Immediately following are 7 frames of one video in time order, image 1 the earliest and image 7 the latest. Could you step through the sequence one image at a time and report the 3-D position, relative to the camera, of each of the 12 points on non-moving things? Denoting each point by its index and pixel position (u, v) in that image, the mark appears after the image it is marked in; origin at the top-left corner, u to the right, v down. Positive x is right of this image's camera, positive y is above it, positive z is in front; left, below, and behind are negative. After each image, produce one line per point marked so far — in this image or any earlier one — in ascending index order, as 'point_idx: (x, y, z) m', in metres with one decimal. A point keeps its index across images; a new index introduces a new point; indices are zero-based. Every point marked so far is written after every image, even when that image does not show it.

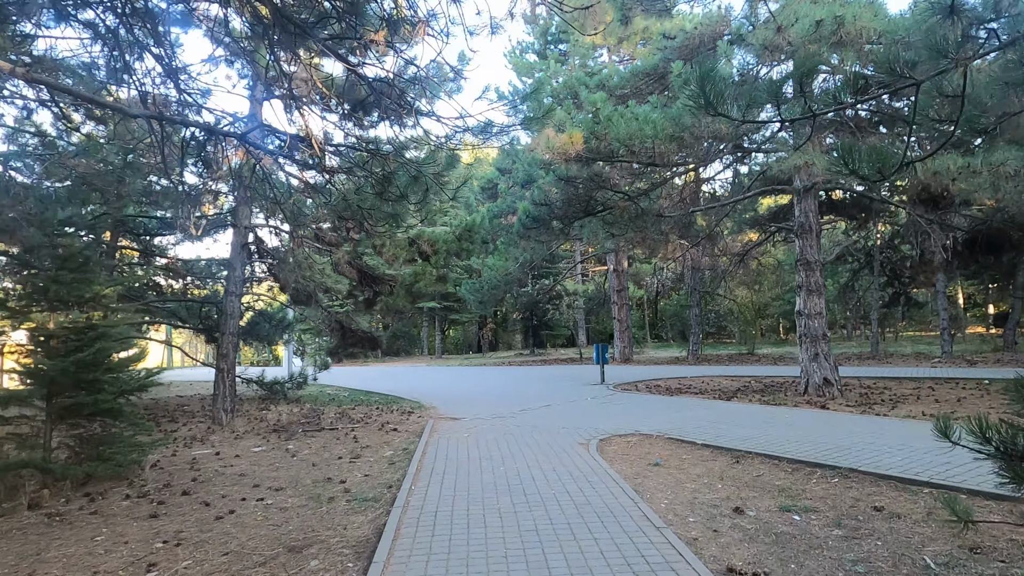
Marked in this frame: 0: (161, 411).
0: (-6.8, -2.4, +12.7) m
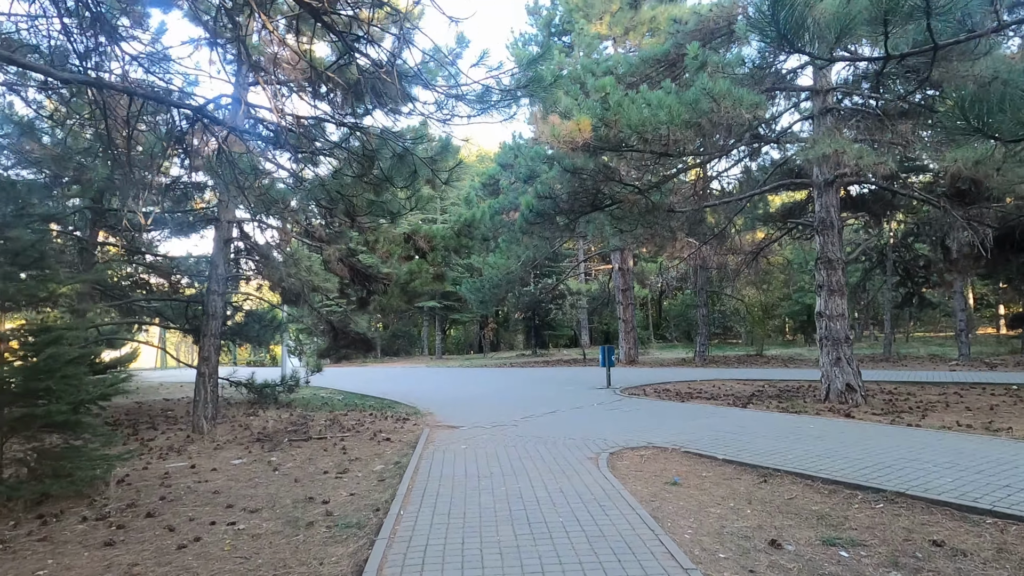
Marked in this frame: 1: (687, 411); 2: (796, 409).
0: (-6.8, -2.4, +12.0) m
1: (+2.8, -2.0, +10.7) m
2: (+4.7, -2.0, +10.9) m
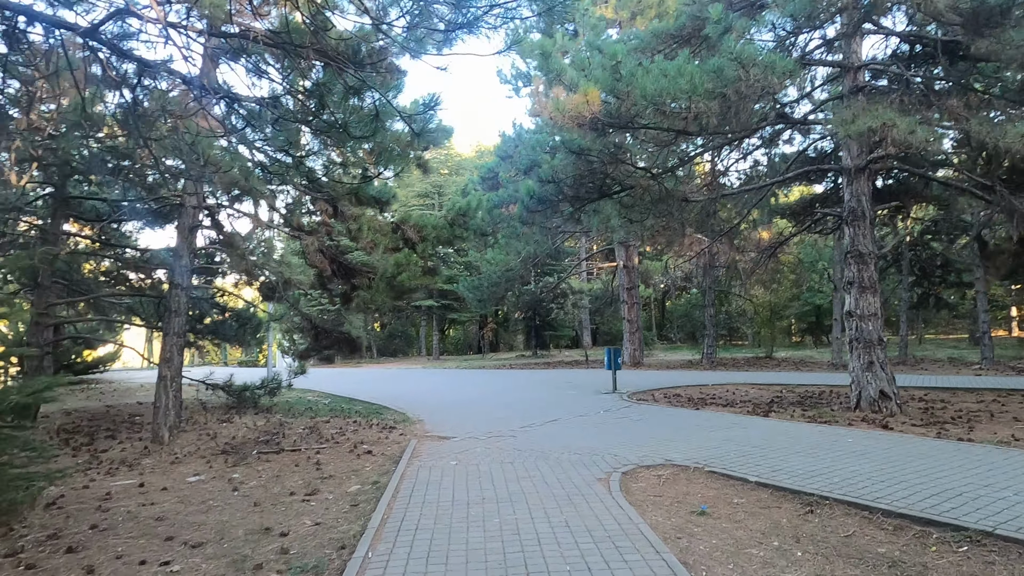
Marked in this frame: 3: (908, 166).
0: (-6.8, -2.3, +11.0) m
1: (+2.8, -1.9, +9.6) m
2: (+4.7, -2.0, +9.9) m
3: (+6.2, +1.9, +10.3) m
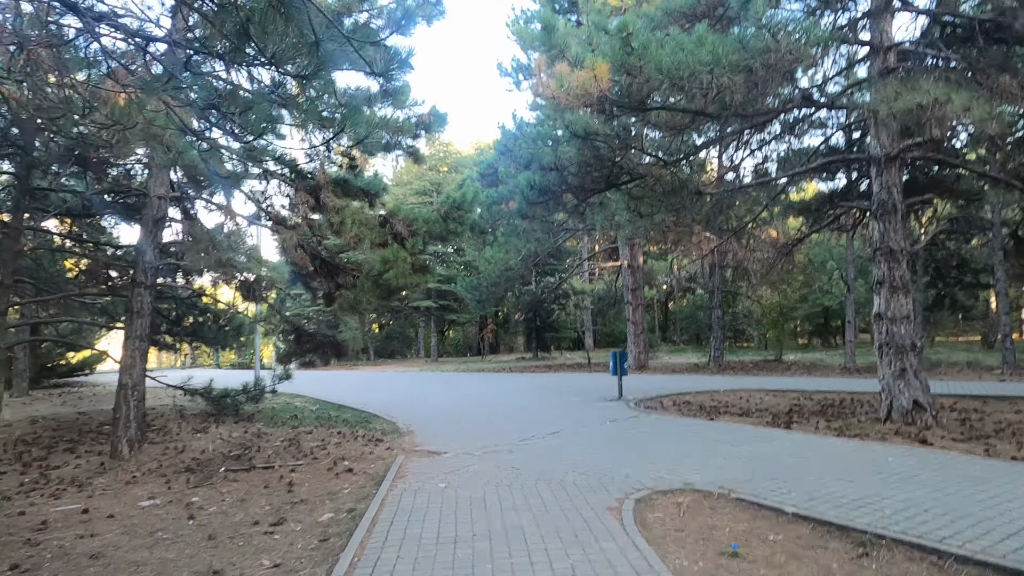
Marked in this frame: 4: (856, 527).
0: (-6.8, -2.2, +10.1) m
1: (+2.8, -1.9, +8.8) m
2: (+4.7, -2.0, +9.0) m
3: (+6.2, +1.9, +9.5) m
4: (+2.5, -1.7, +4.7) m
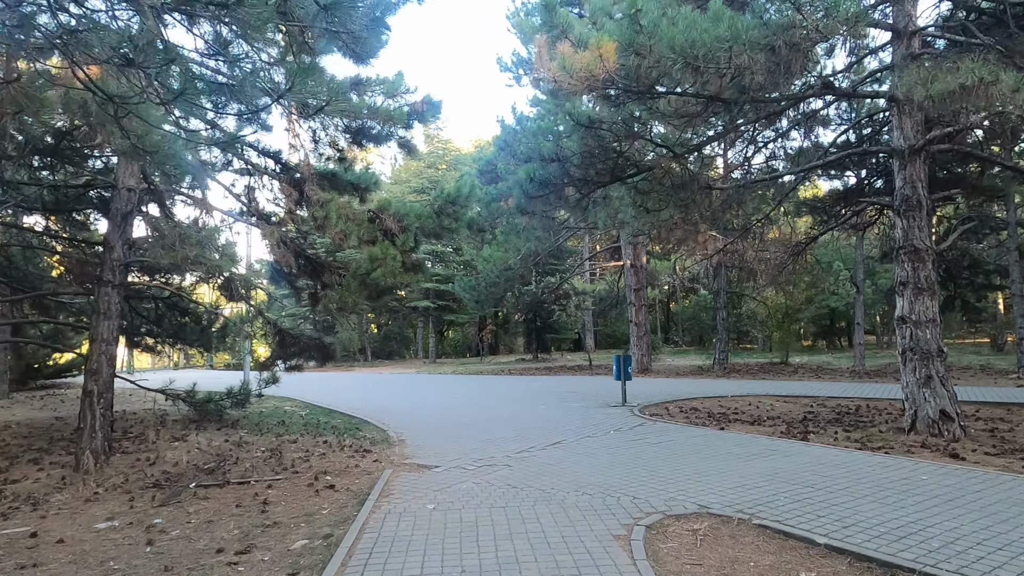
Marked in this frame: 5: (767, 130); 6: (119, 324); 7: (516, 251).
0: (-6.9, -2.2, +9.6) m
1: (+2.8, -1.9, +8.2) m
2: (+4.6, -2.0, +8.4) m
3: (+6.2, +1.9, +8.9) m
4: (+2.4, -1.7, +4.1) m
5: (+3.7, +2.3, +9.5) m
6: (-4.5, -0.4, +7.6) m
7: (+0.1, +1.1, +19.5) m
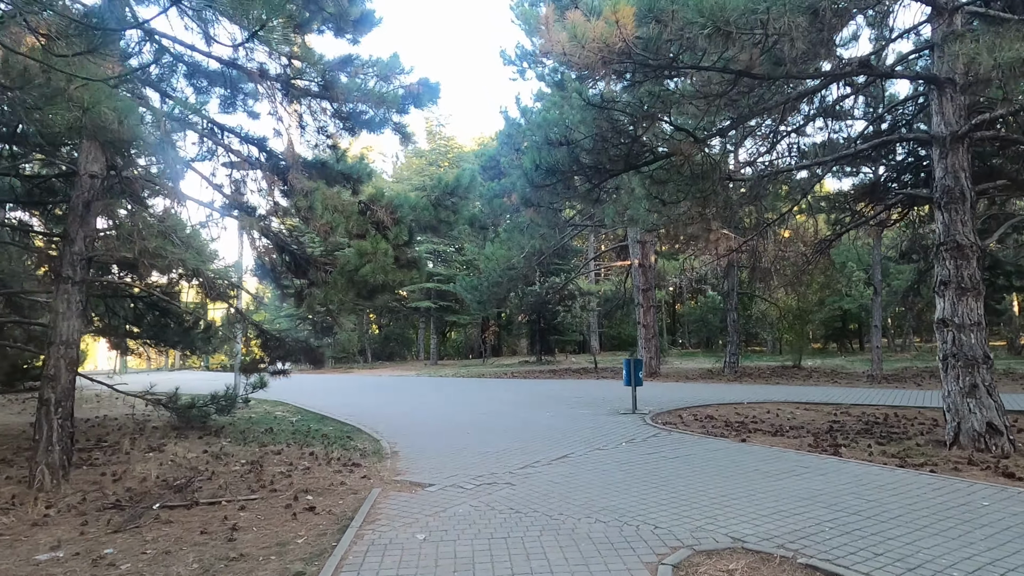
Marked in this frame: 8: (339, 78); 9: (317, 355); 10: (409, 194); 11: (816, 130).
0: (-6.8, -2.2, +8.8) m
1: (+2.8, -1.9, +7.4) m
2: (+4.7, -2.0, +7.7) m
3: (+6.2, +1.9, +8.1) m
4: (+2.4, -1.7, +3.3) m
5: (+3.7, +2.3, +8.8) m
6: (-4.5, -0.4, +6.8) m
7: (+0.2, +1.1, +18.7) m
8: (-2.2, +2.6, +8.3) m
9: (-3.0, -1.0, +10.0) m
10: (-1.4, +1.2, +8.6) m
11: (+4.6, +2.4, +10.0) m
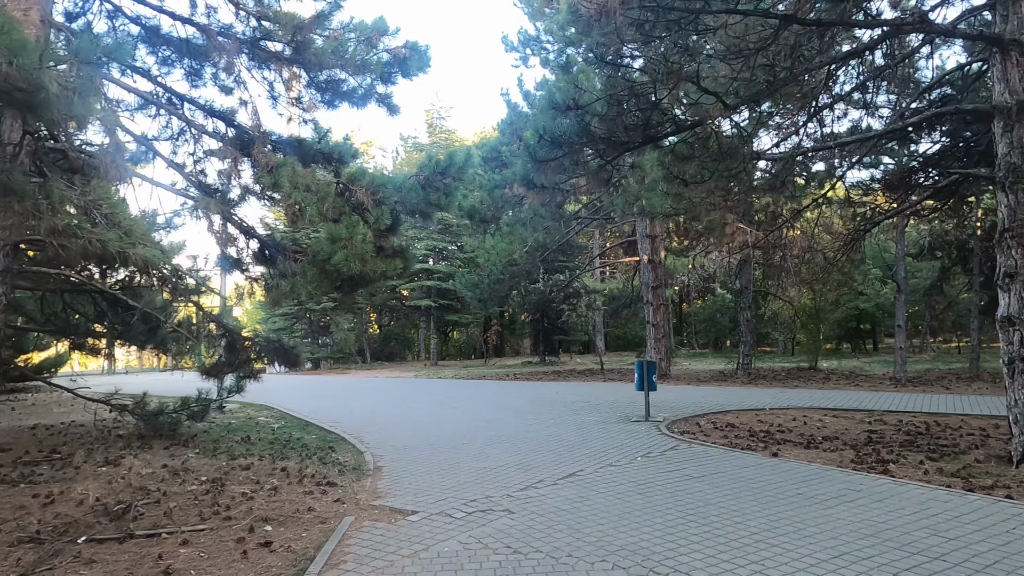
0: (-6.8, -2.1, +7.9) m
1: (+2.8, -1.9, +6.4) m
2: (+4.7, -1.9, +6.6) m
3: (+6.2, +2.0, +7.0) m
4: (+2.4, -1.6, +2.3) m
5: (+3.7, +2.4, +7.7) m
6: (-4.5, -0.3, +5.8) m
7: (+0.3, +1.2, +17.7) m
8: (-2.2, +2.7, +7.2) m
9: (-3.0, -0.9, +9.0) m
10: (-1.4, +1.3, +7.6) m
11: (+4.6, +2.5, +8.9) m
